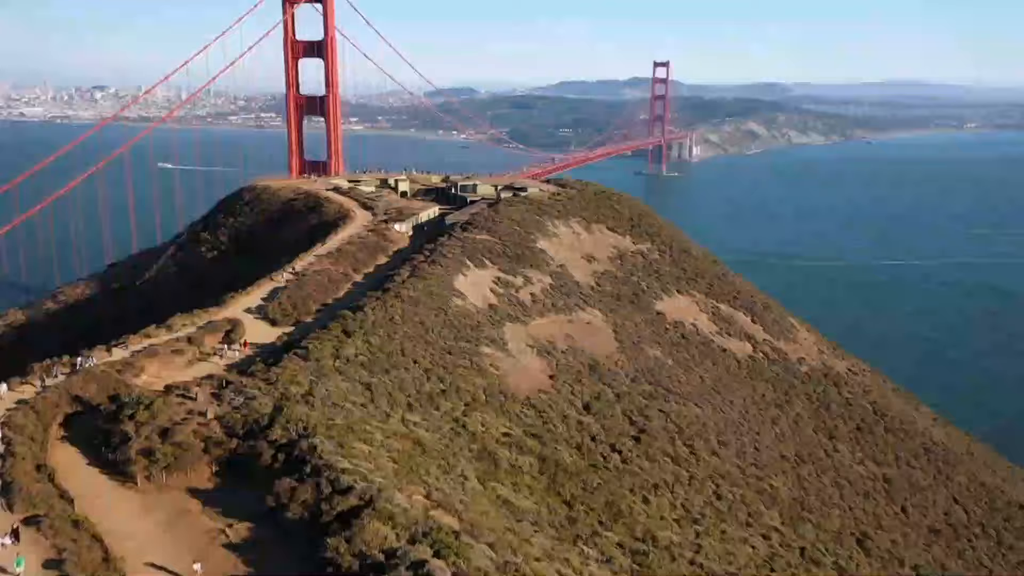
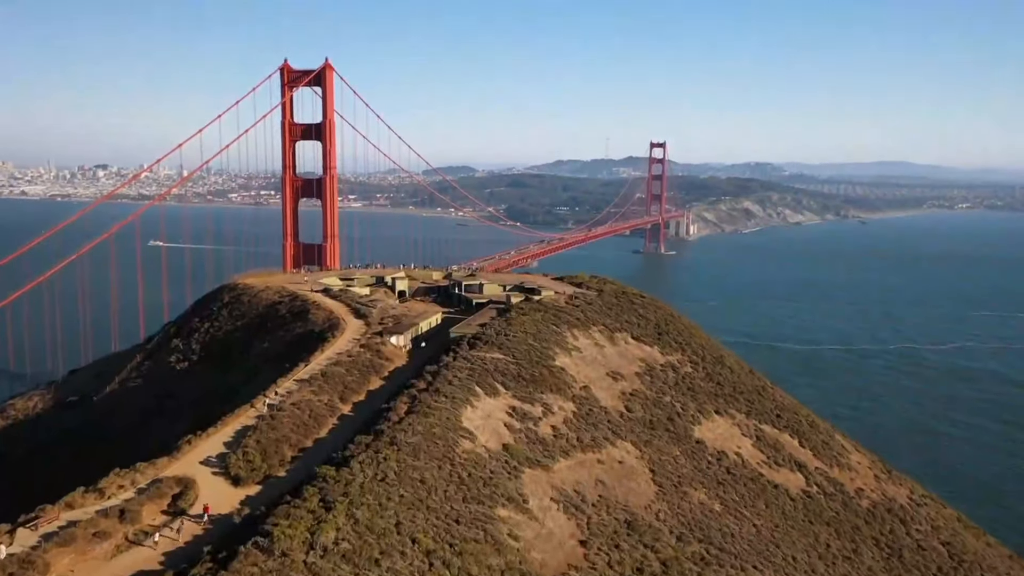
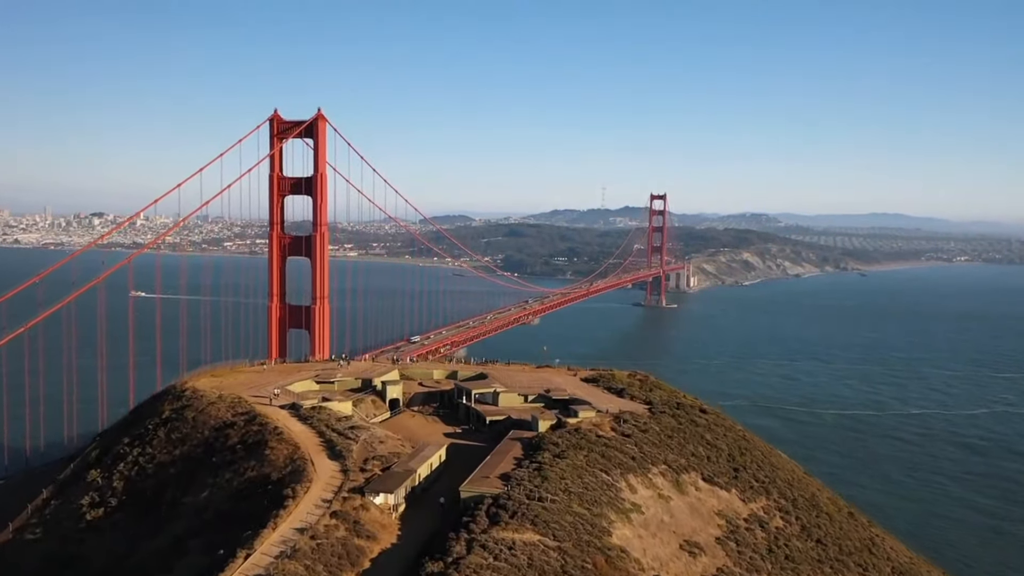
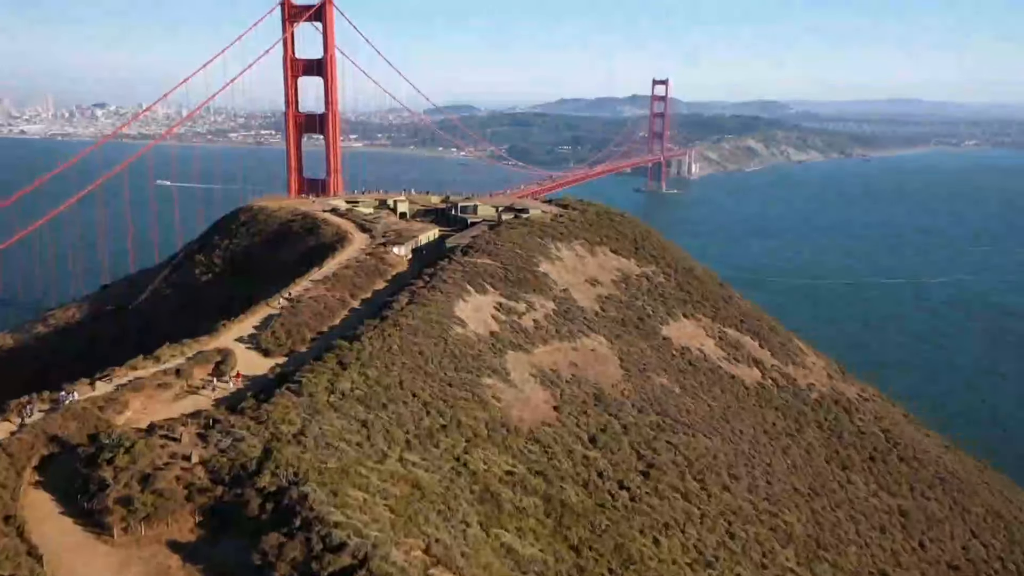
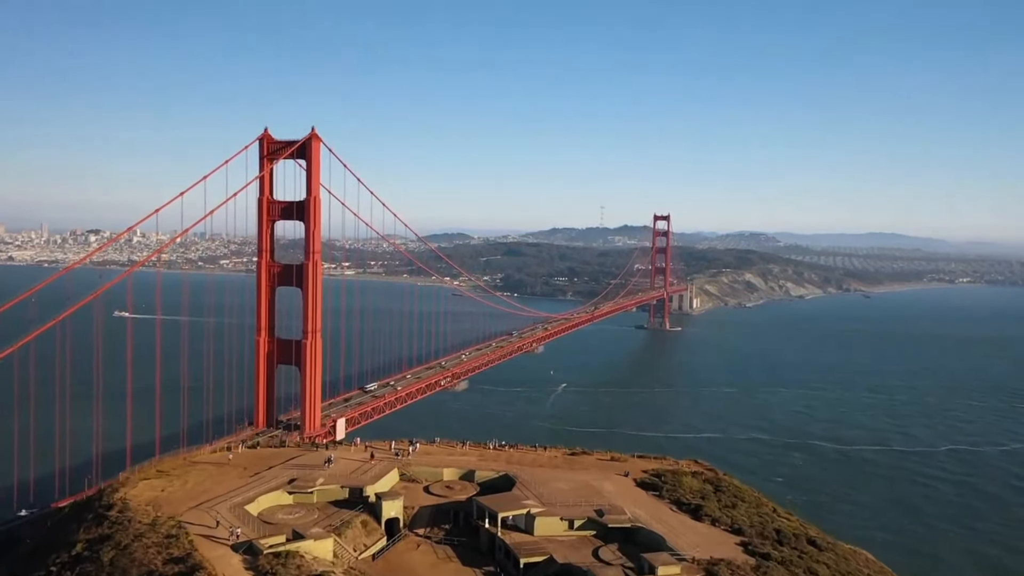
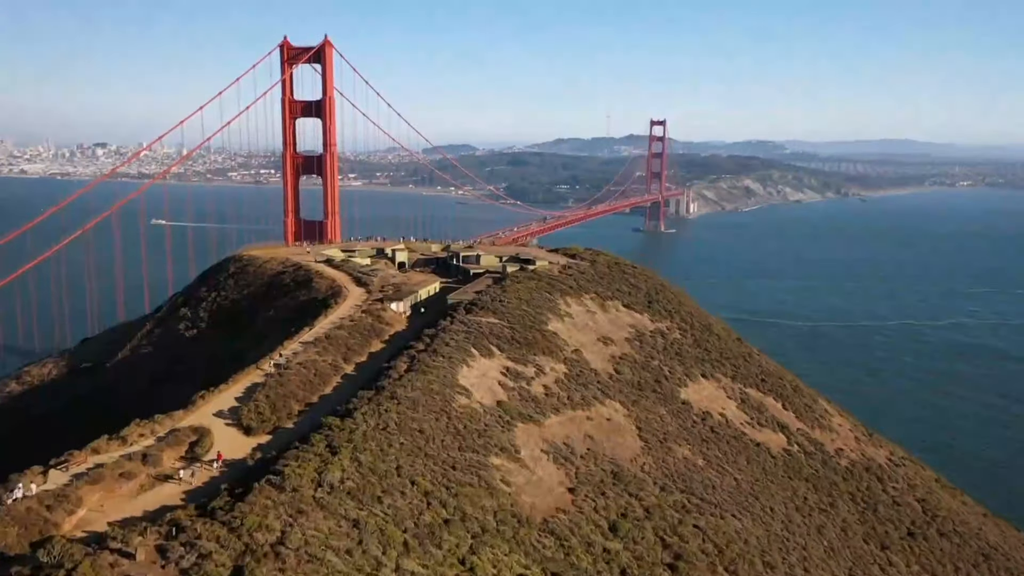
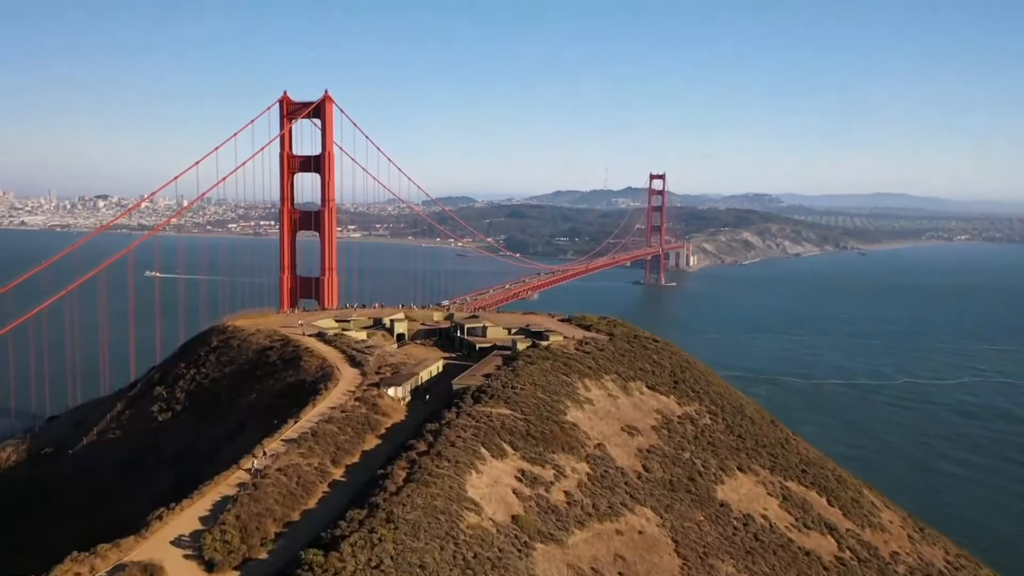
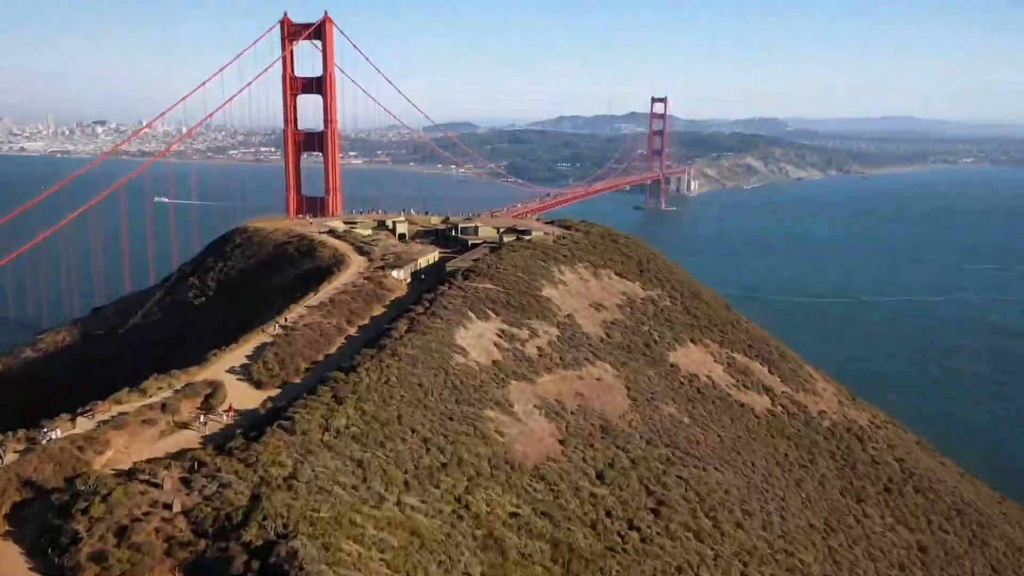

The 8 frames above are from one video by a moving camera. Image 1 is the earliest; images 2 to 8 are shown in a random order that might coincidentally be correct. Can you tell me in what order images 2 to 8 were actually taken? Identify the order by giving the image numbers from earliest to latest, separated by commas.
4, 8, 6, 2, 7, 3, 5
